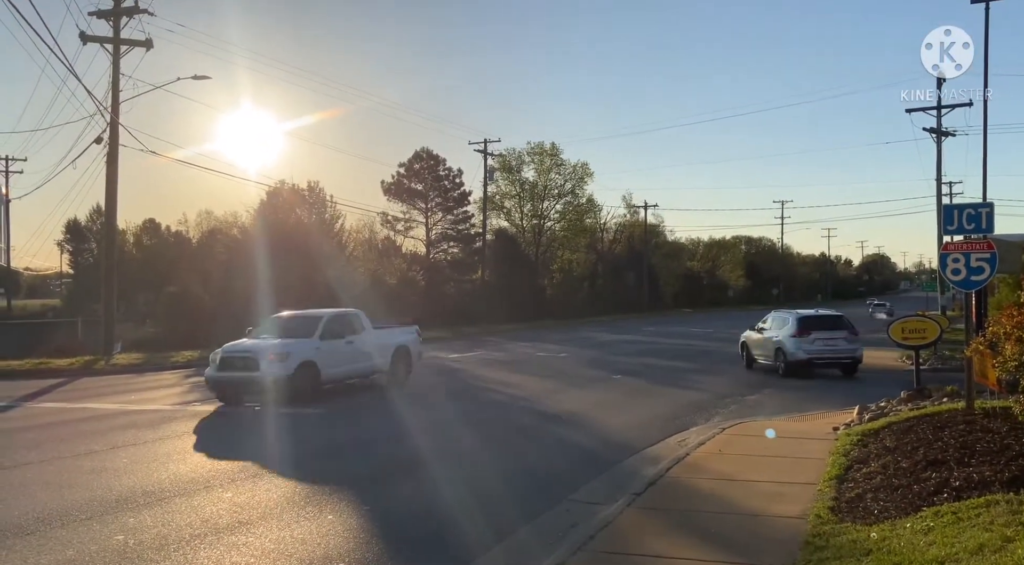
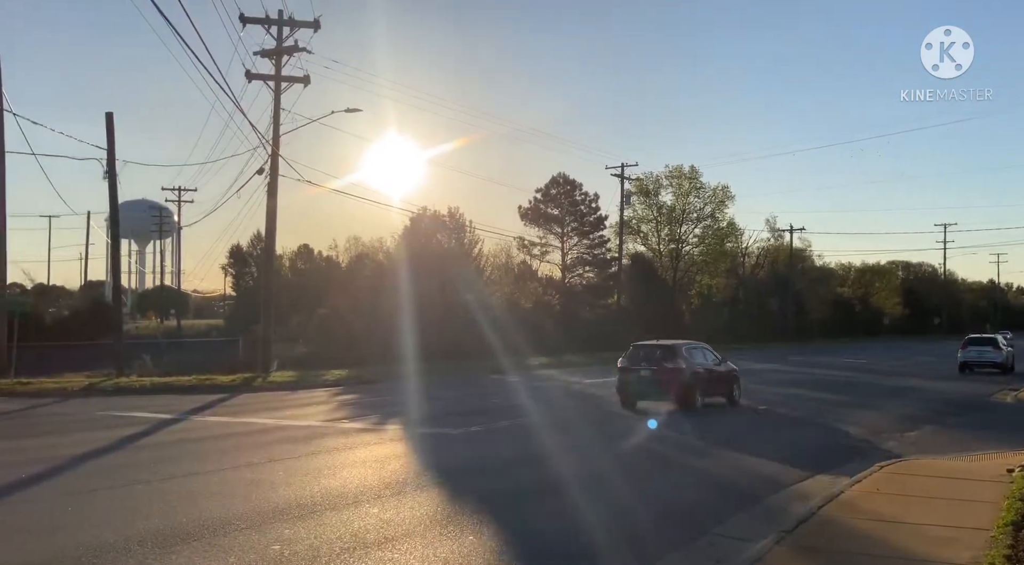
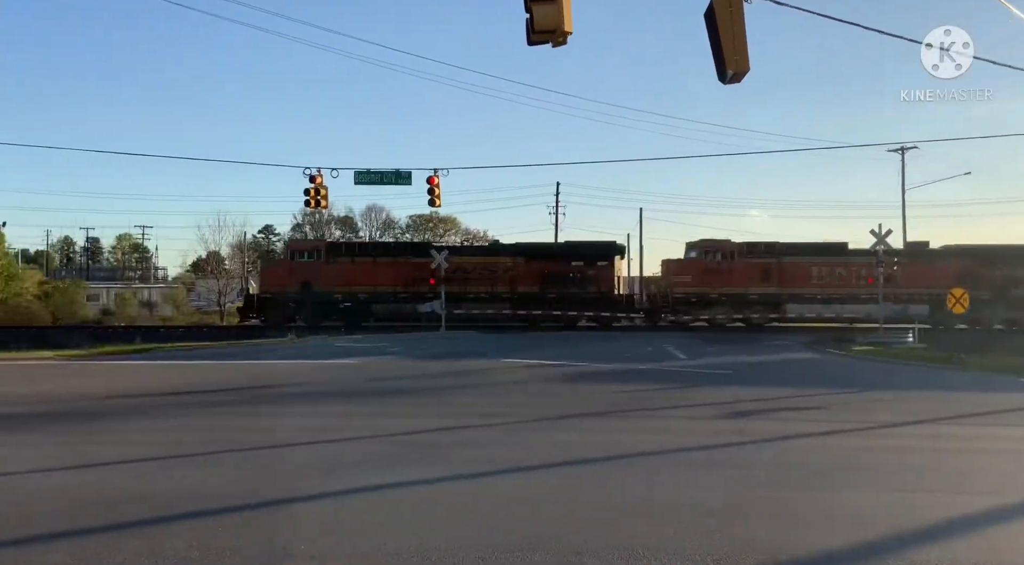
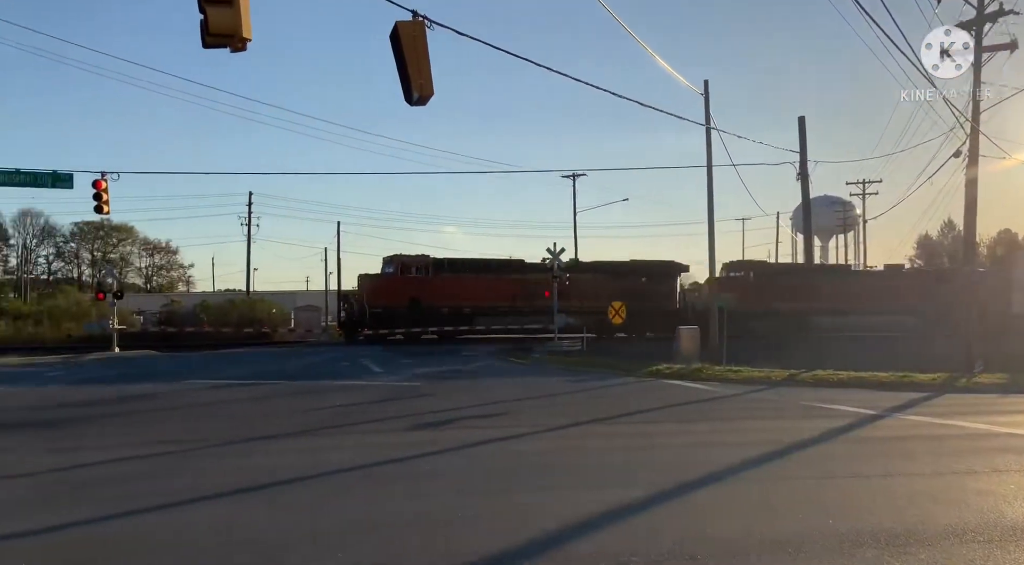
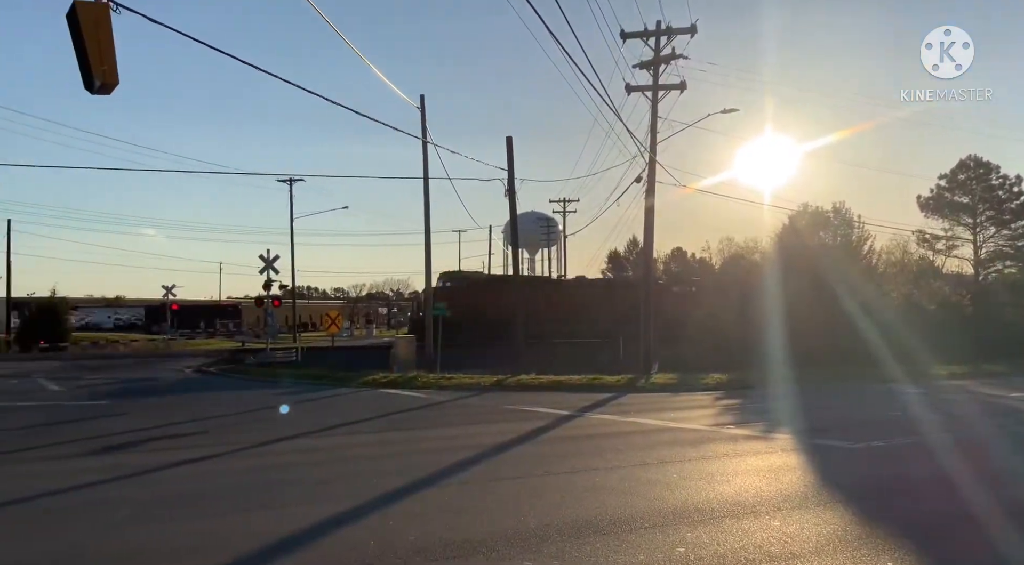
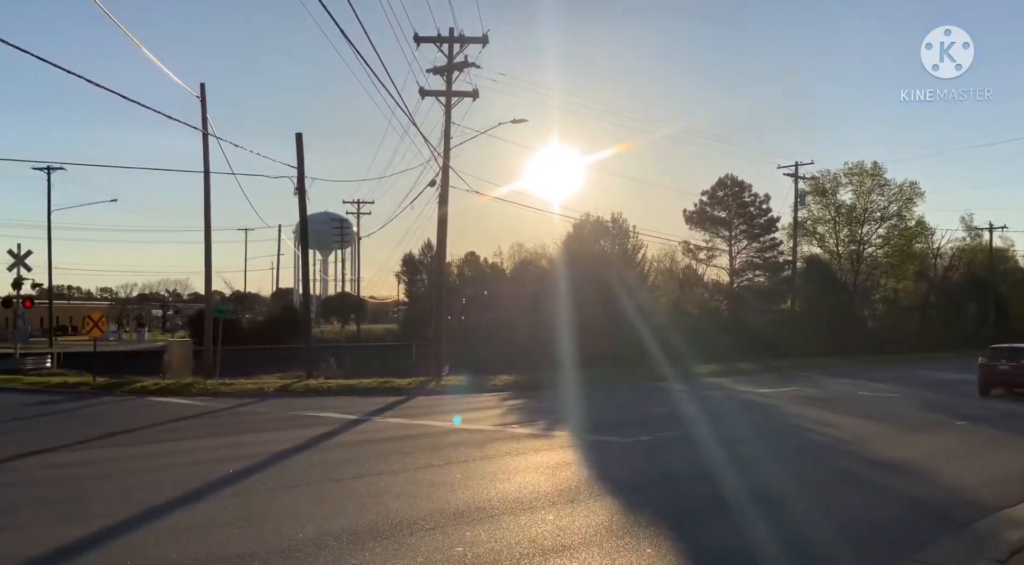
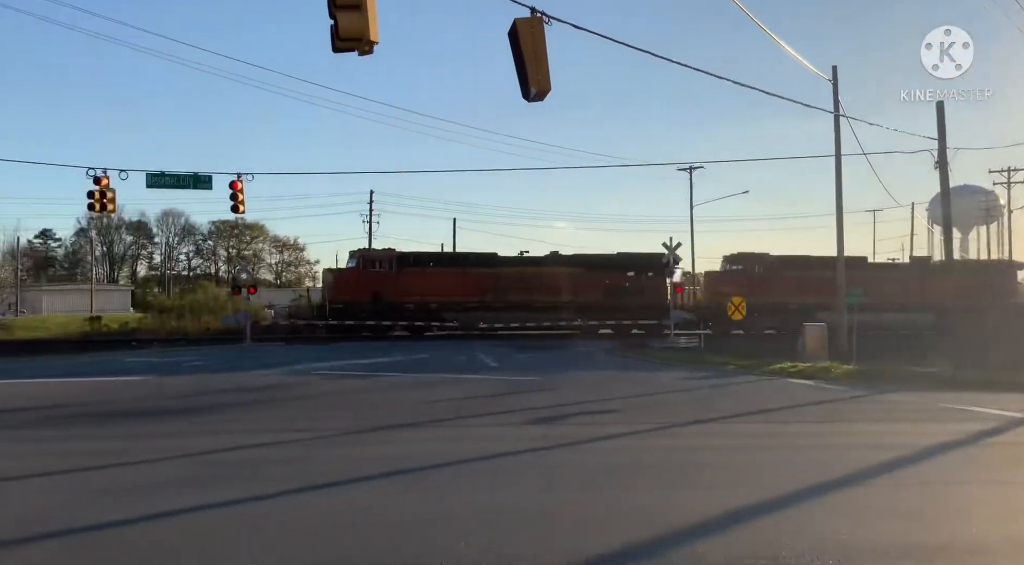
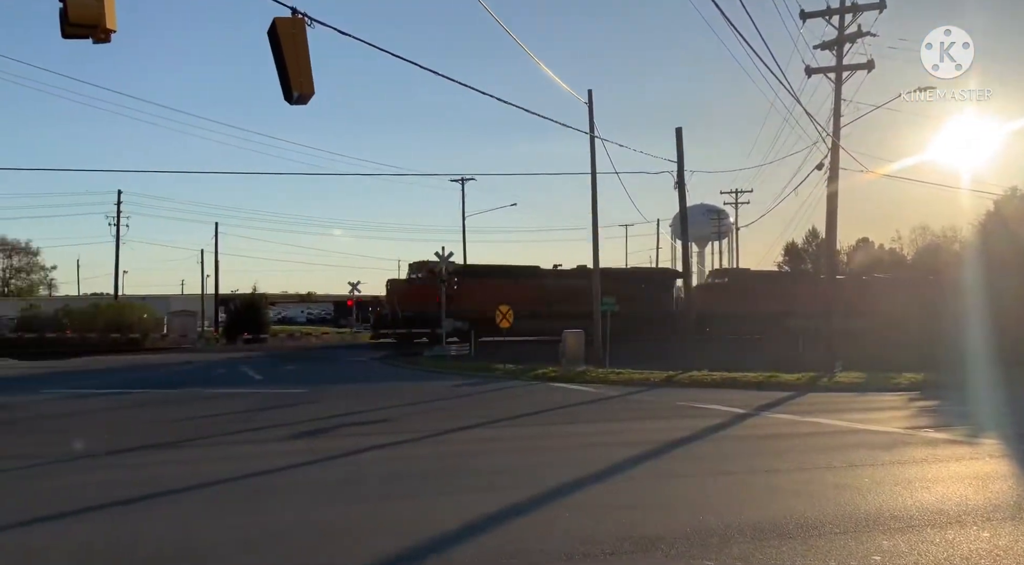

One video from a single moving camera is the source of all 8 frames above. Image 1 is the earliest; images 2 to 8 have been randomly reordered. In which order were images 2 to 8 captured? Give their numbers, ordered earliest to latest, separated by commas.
2, 6, 5, 8, 4, 7, 3
